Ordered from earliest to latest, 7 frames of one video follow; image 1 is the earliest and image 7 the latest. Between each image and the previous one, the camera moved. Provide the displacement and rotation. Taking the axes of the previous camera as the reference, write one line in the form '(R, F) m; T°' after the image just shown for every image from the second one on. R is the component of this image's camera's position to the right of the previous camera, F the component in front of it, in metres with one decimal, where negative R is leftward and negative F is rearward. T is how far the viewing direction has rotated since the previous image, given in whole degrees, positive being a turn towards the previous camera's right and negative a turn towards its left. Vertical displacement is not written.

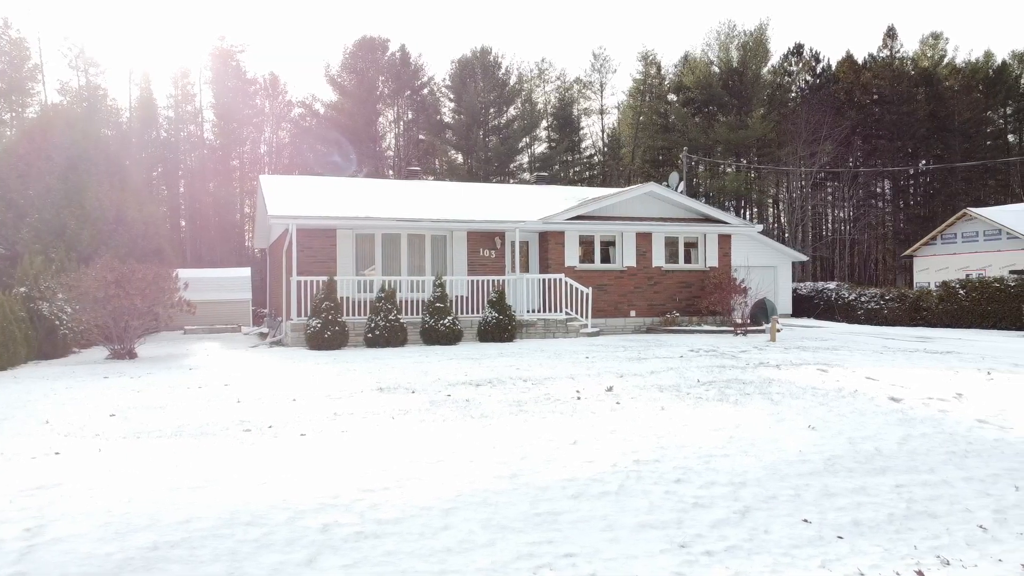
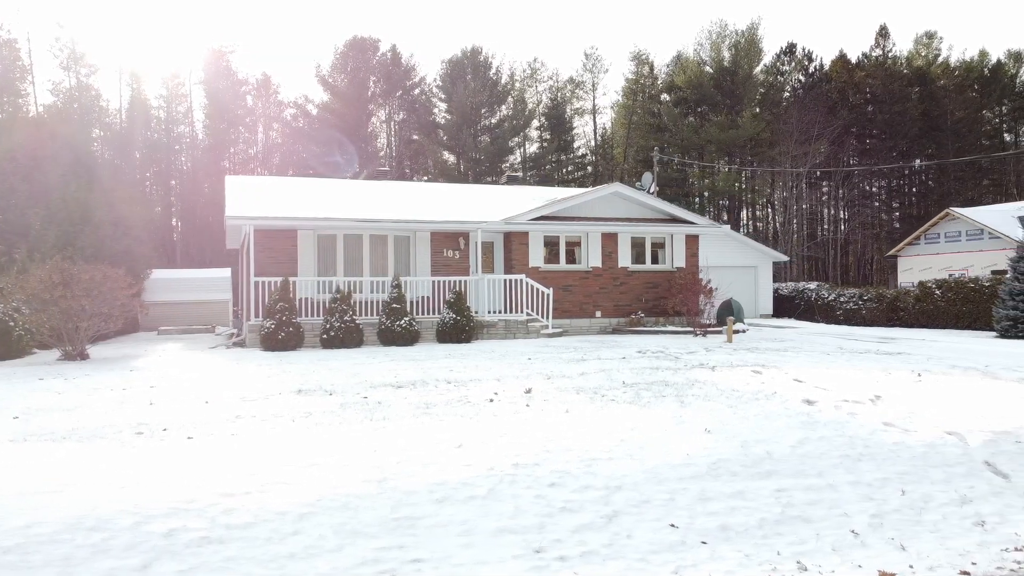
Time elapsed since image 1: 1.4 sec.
(+1.0, +0.1) m; 0°
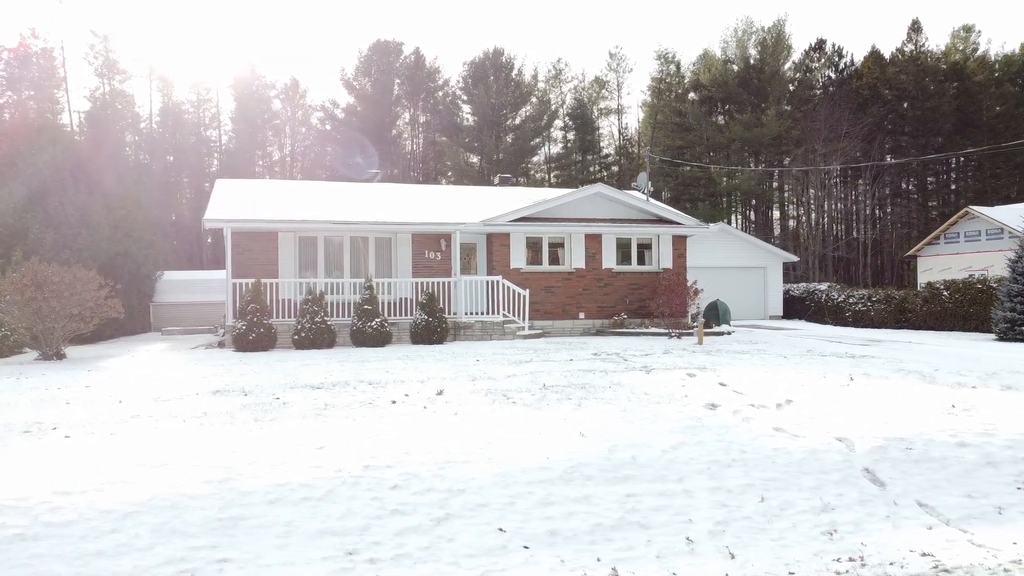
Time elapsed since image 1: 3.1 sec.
(+1.6, 0.0) m; -3°
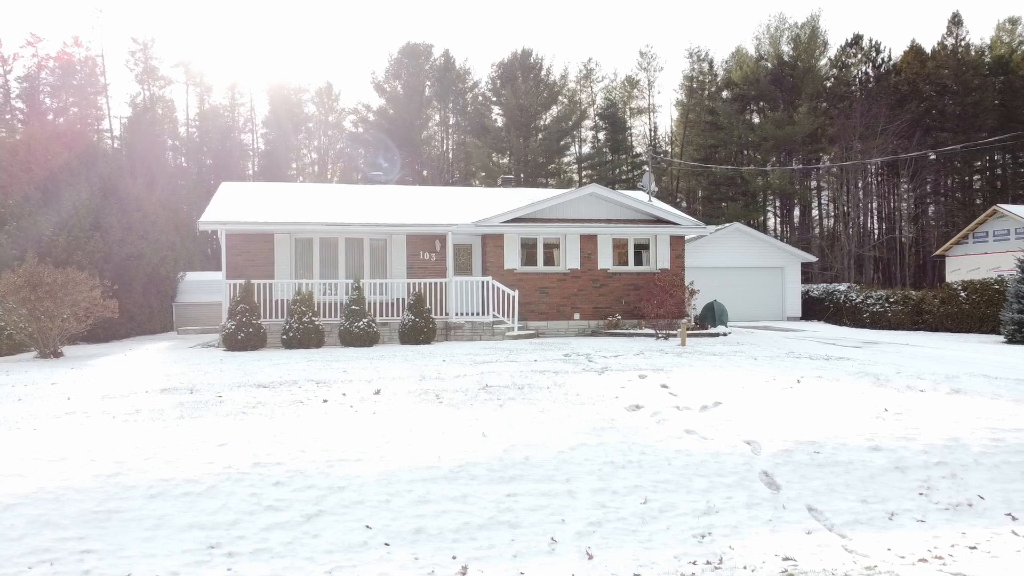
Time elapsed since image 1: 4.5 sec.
(+1.3, 0.0) m; -3°
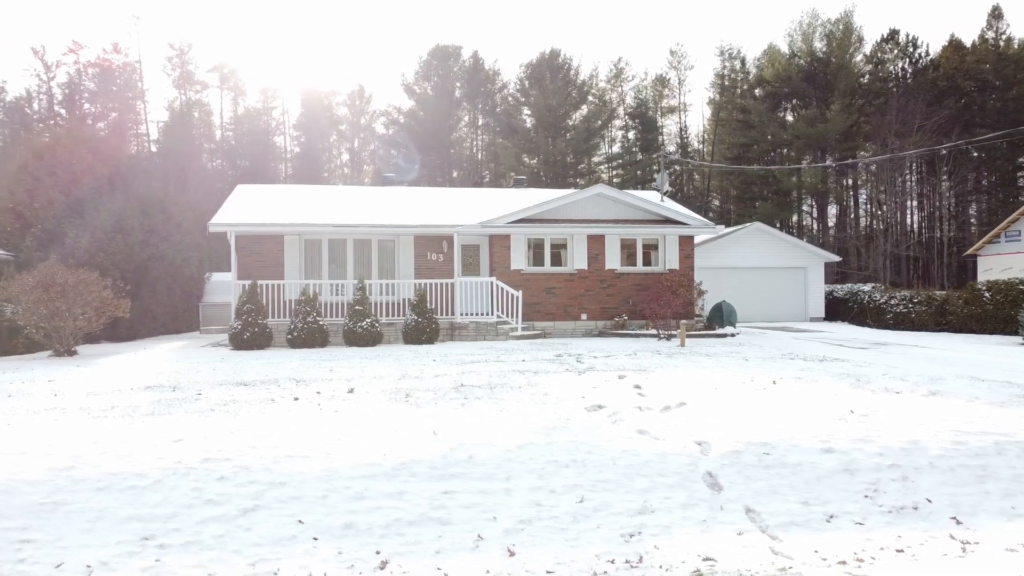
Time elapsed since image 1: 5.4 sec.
(+0.8, -0.1) m; -3°
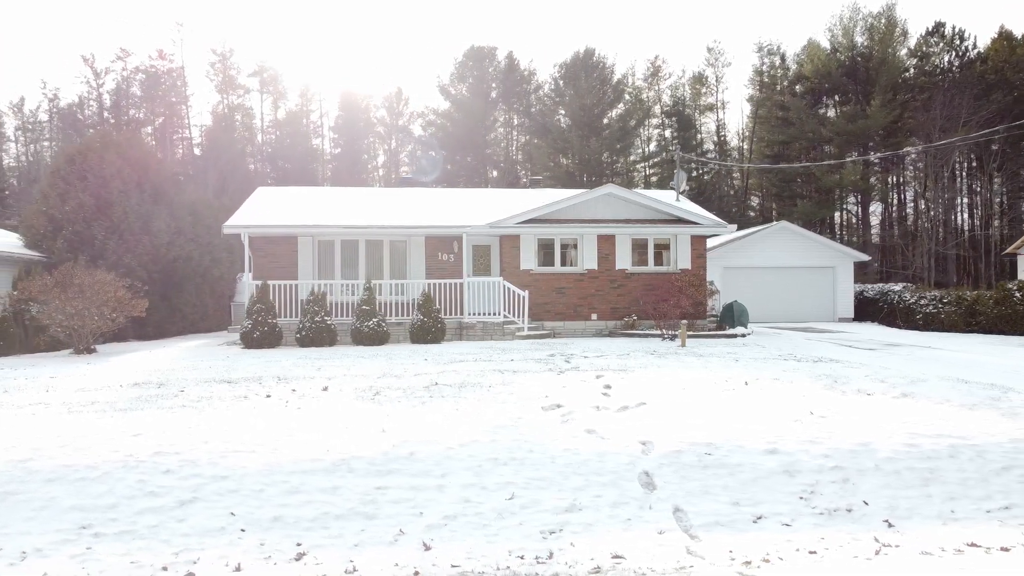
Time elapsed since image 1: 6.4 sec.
(+1.0, -0.1) m; -3°
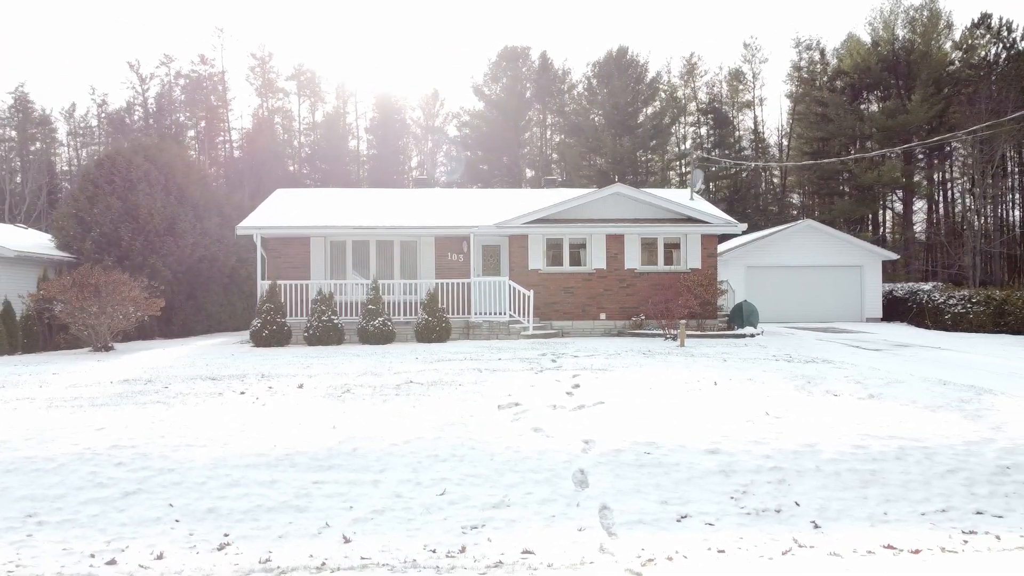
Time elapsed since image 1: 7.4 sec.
(+1.0, -0.1) m; -3°
